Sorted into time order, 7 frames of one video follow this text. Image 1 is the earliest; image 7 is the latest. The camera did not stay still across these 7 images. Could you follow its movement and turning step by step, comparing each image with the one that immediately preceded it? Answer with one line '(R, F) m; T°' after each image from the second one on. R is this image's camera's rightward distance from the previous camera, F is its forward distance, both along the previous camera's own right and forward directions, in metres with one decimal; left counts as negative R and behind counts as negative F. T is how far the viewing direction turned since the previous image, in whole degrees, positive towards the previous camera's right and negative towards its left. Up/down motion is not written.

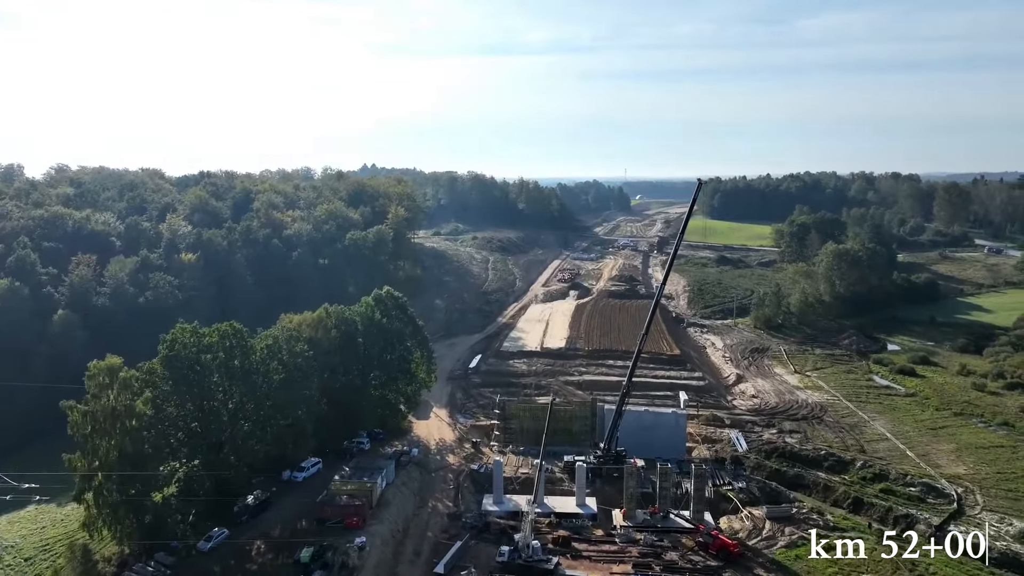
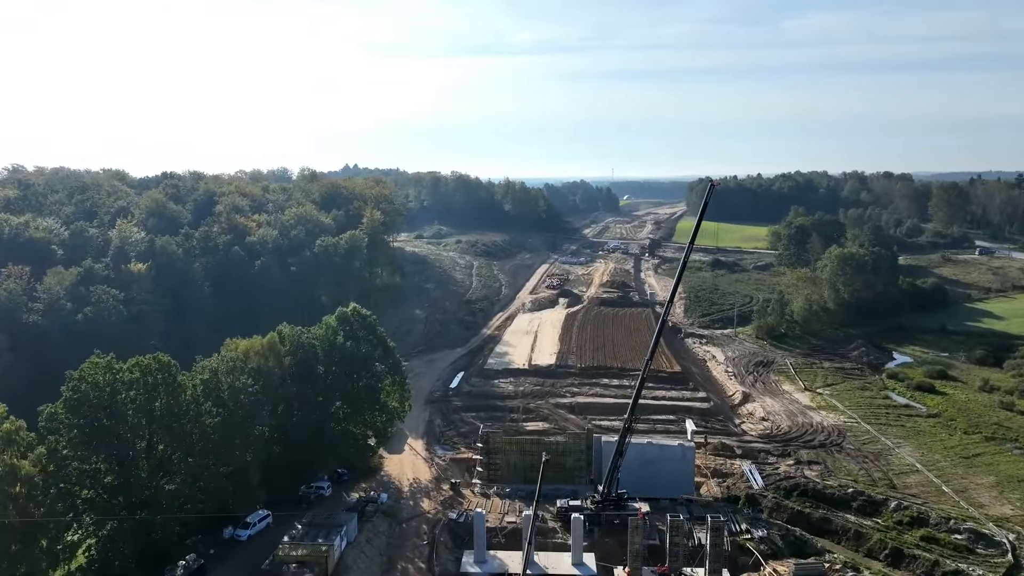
(+0.1, +3.7) m; +1°
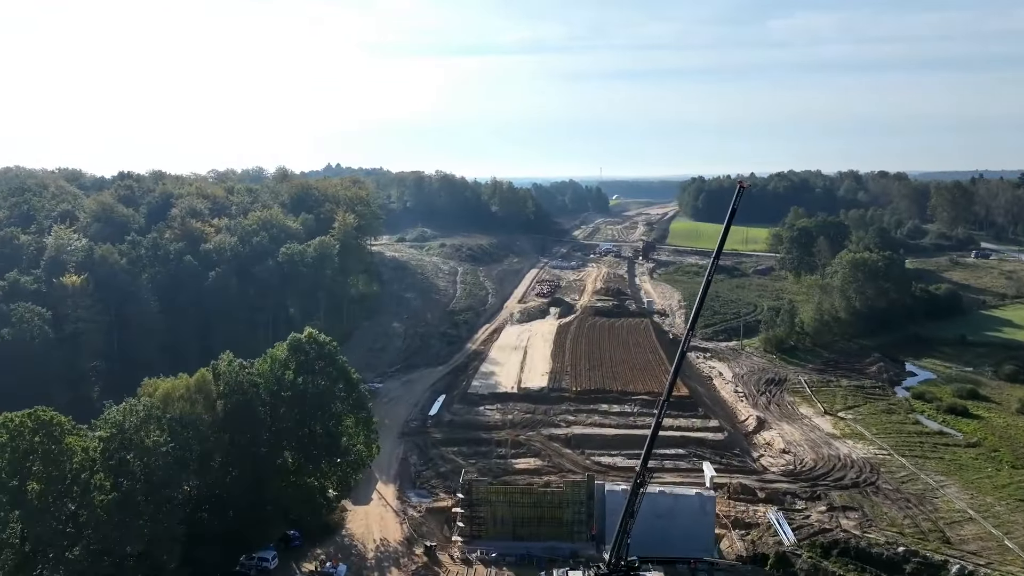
(+0.1, +4.2) m; +1°
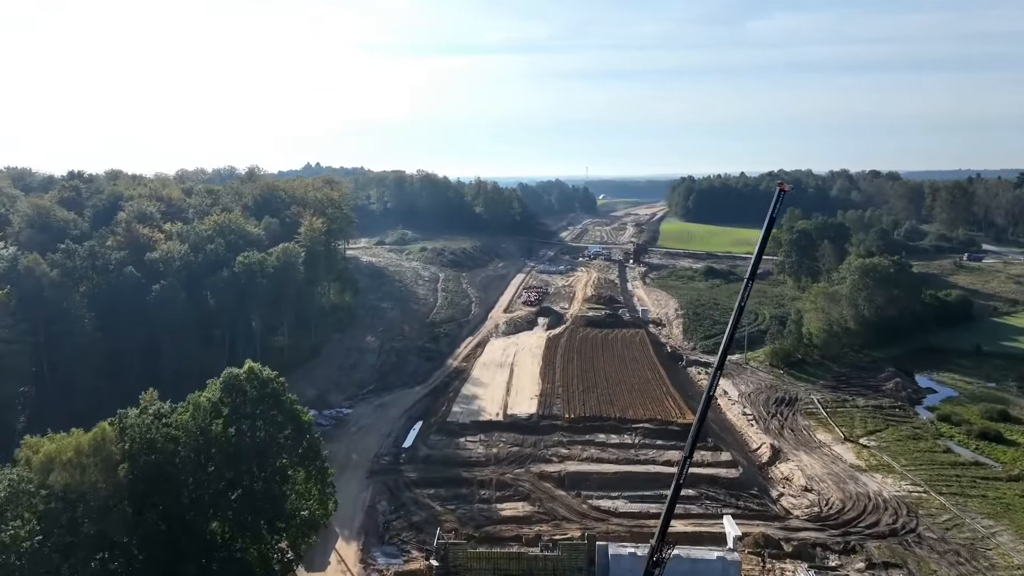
(0.0, +3.8) m; +1°
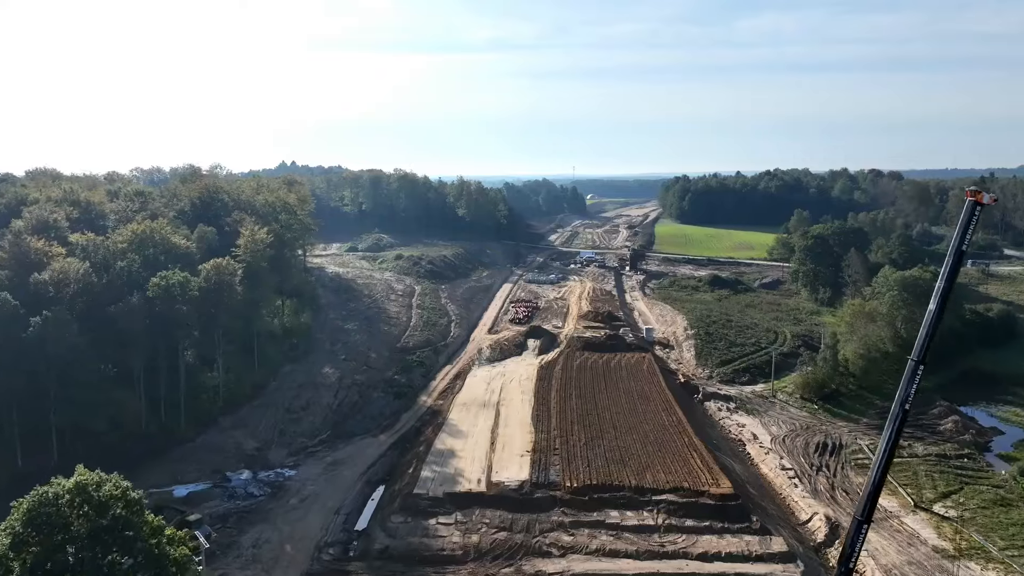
(0.0, +6.7) m; +1°
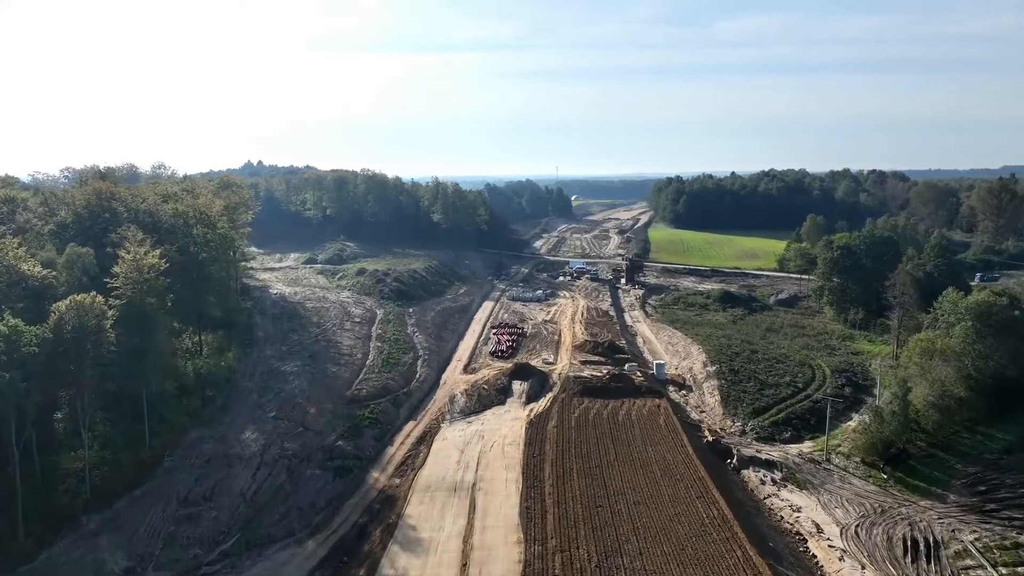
(+0.1, +8.3) m; +1°
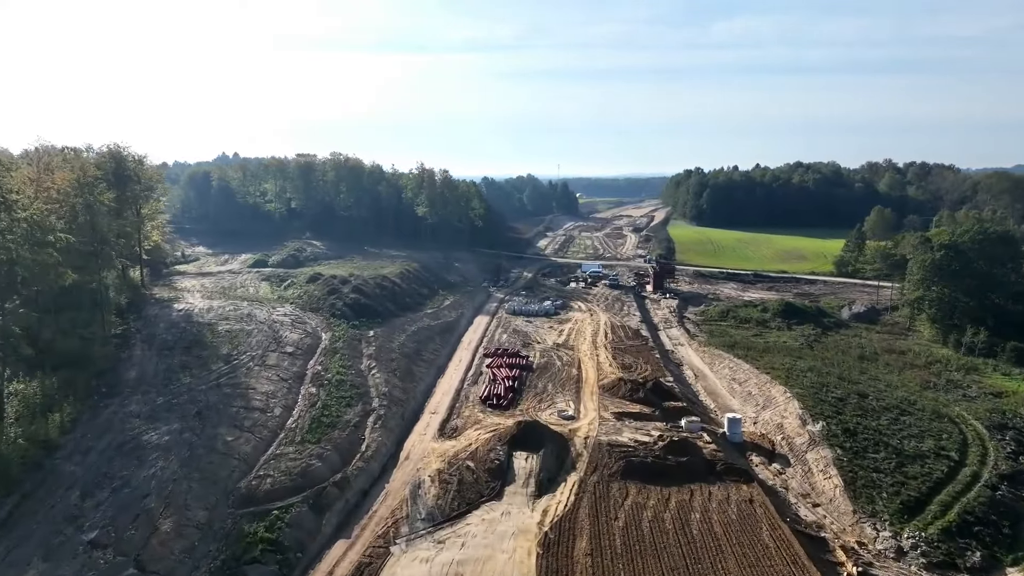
(0.0, +12.3) m; 0°
